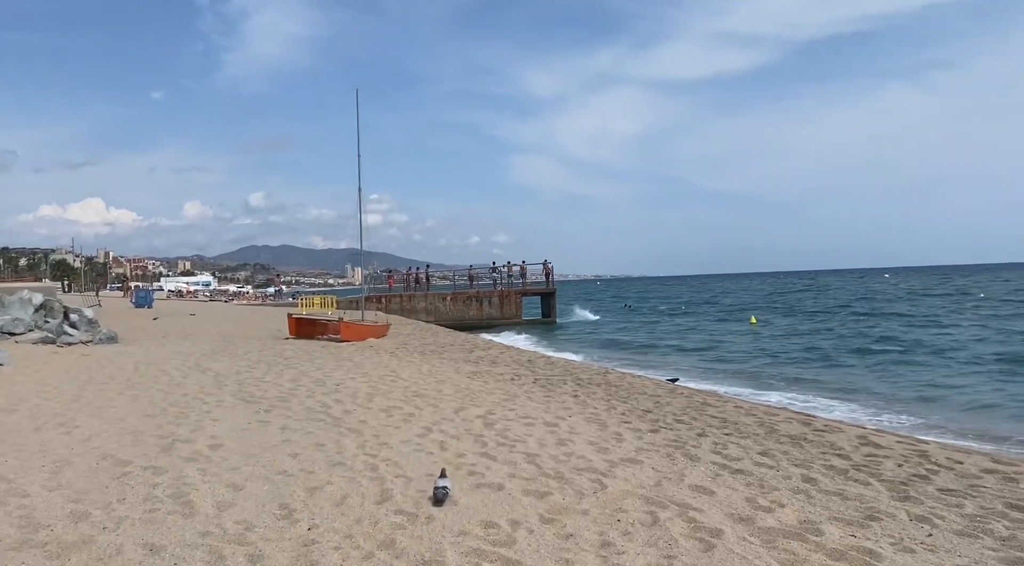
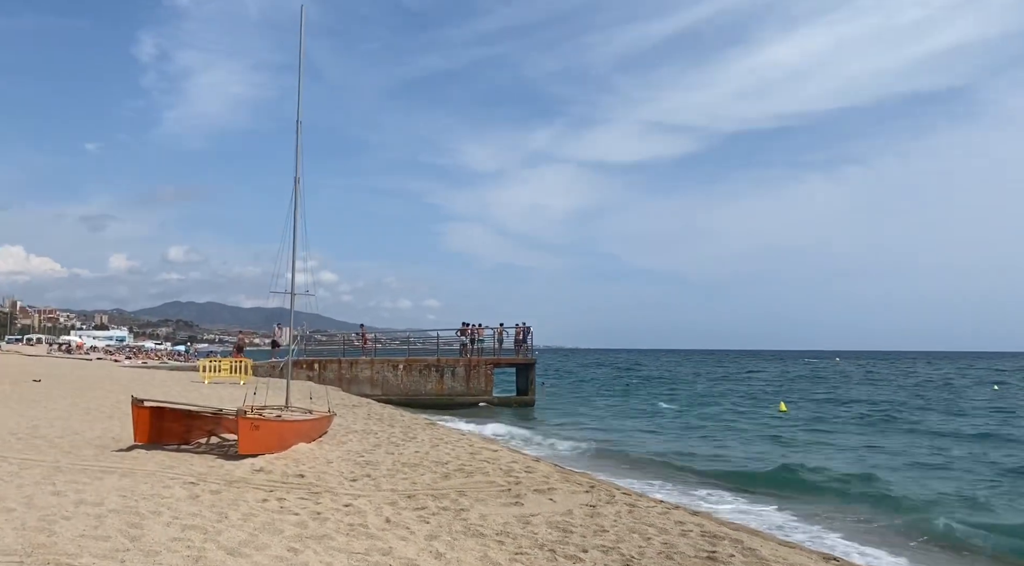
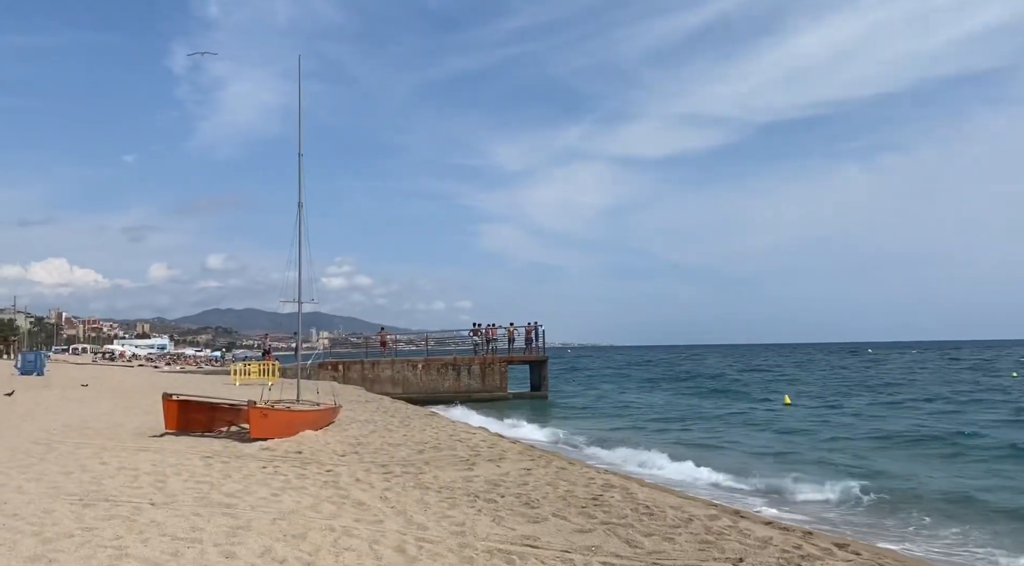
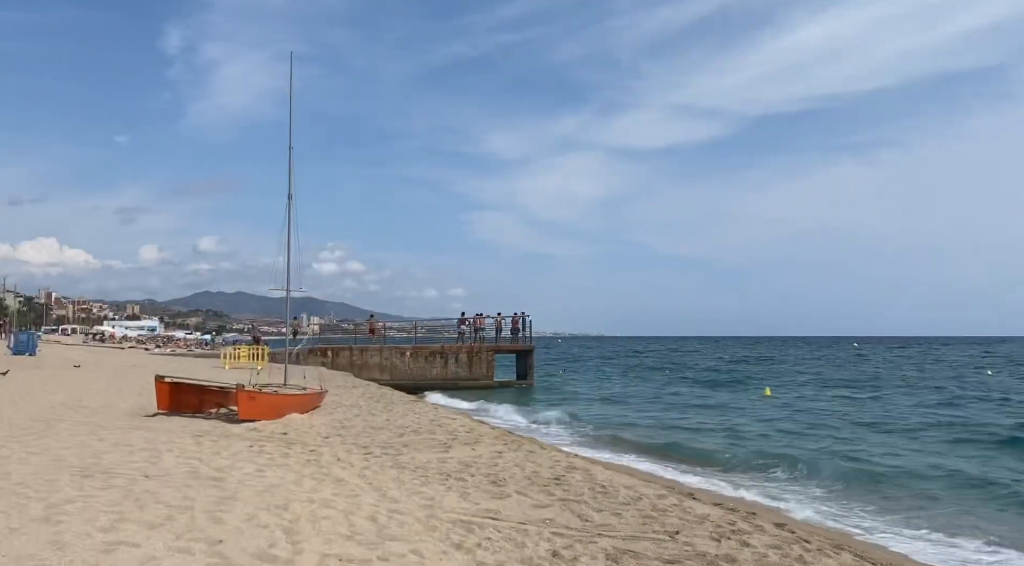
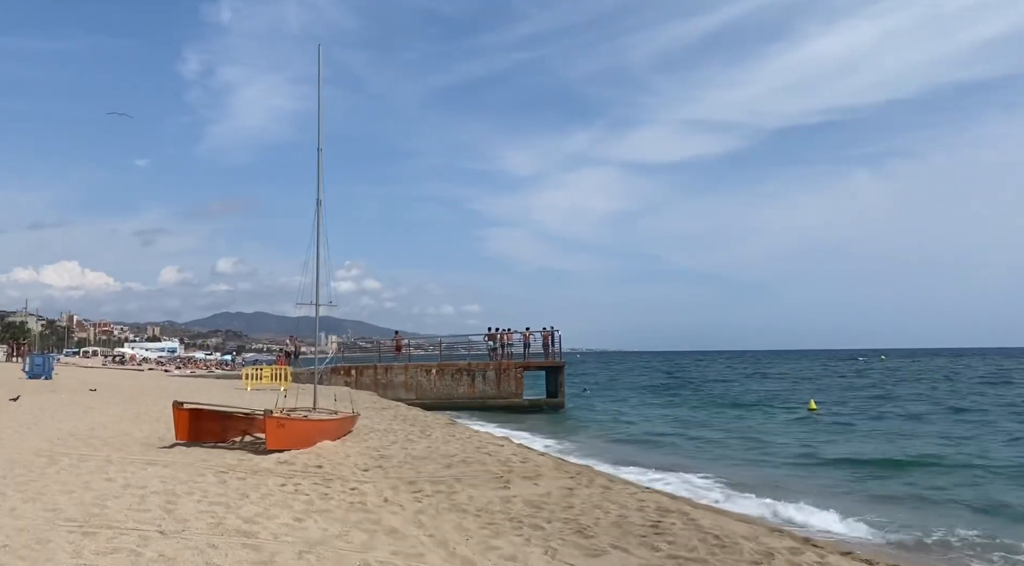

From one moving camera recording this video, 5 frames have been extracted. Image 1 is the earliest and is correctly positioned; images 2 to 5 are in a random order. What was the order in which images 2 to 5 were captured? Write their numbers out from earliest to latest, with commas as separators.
4, 3, 5, 2
